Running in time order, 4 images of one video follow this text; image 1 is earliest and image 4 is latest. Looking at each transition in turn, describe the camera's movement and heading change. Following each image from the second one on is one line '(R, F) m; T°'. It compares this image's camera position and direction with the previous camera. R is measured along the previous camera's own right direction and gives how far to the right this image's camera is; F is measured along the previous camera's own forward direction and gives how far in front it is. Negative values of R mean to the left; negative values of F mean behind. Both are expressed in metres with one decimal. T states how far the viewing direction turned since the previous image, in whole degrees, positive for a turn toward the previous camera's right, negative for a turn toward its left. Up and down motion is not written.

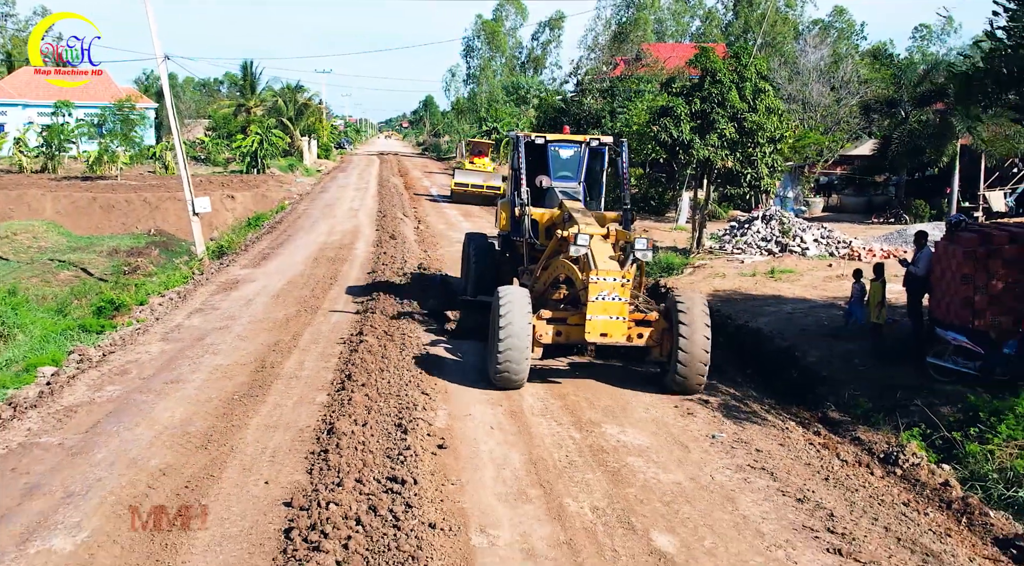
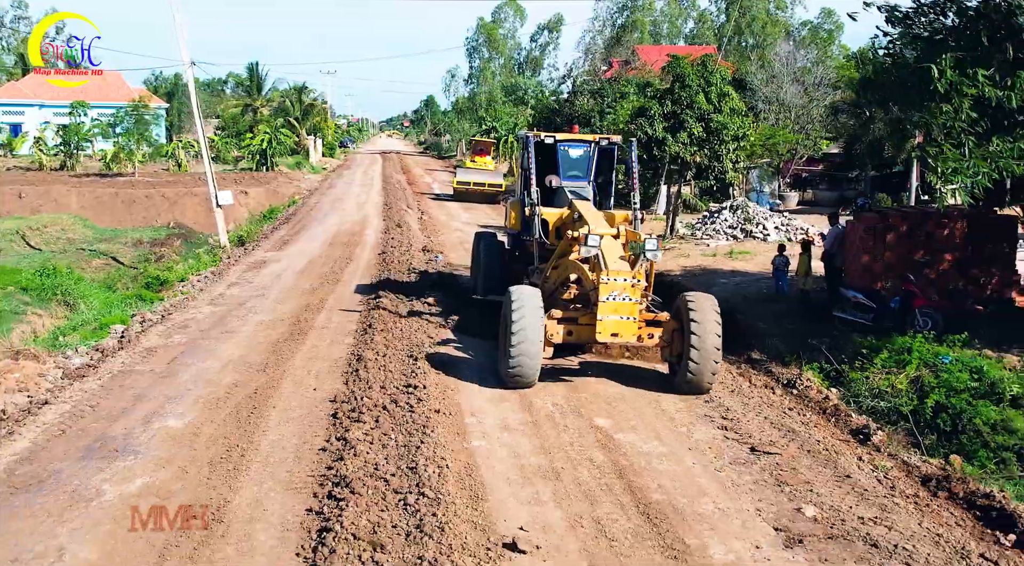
(+0.2, -2.3) m; 0°
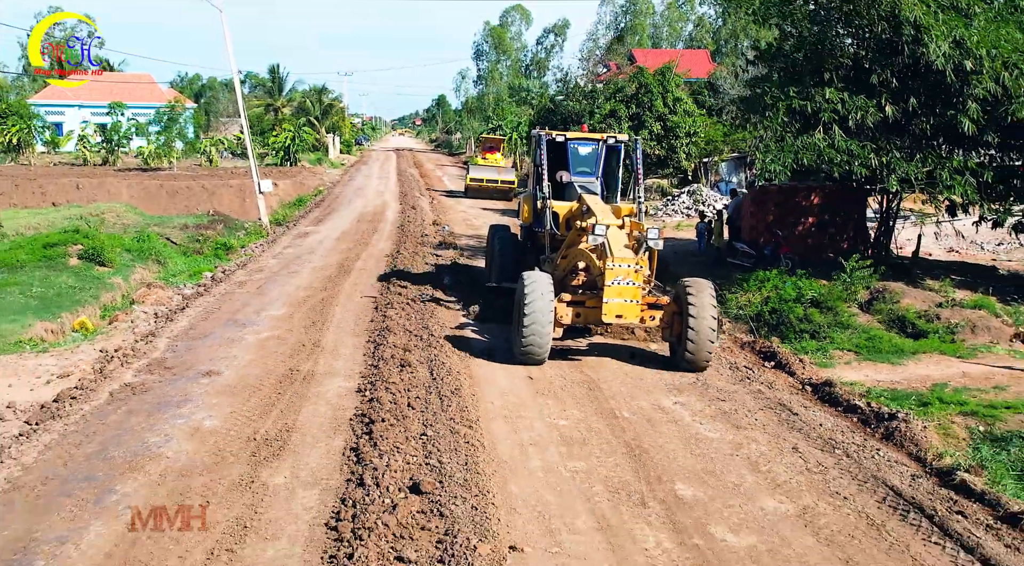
(+0.5, -4.6) m; -1°
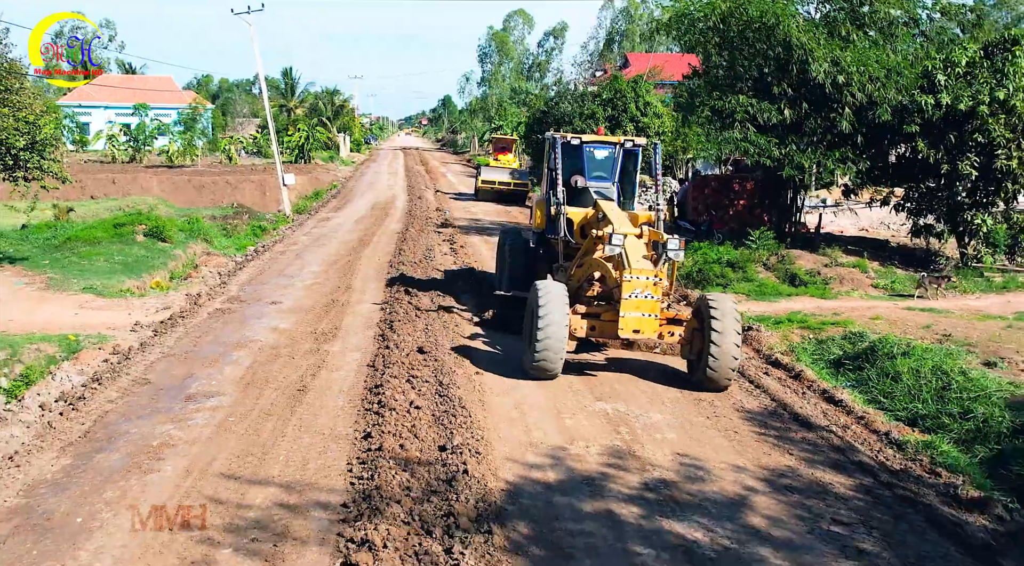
(+0.4, -3.9) m; 0°
